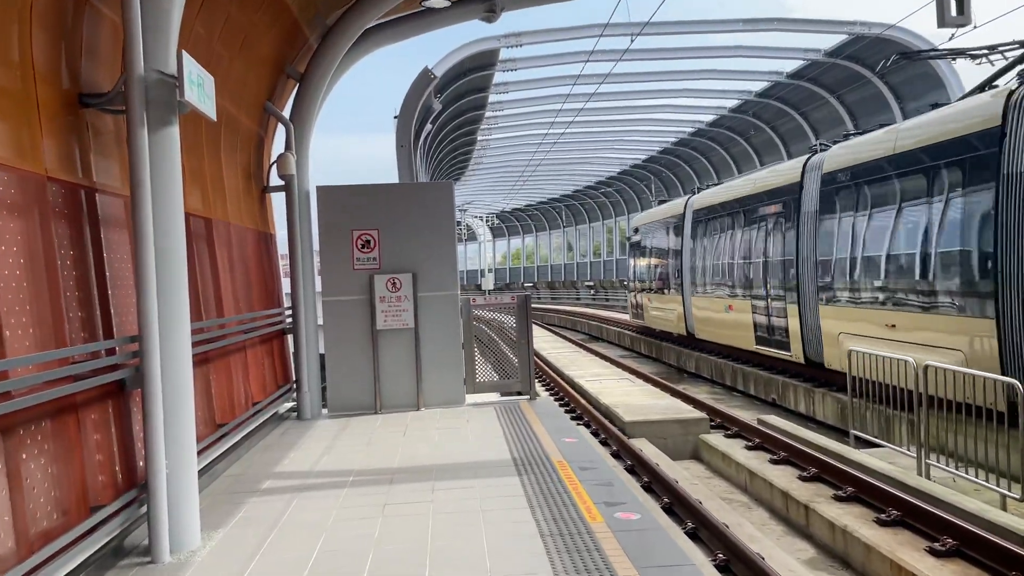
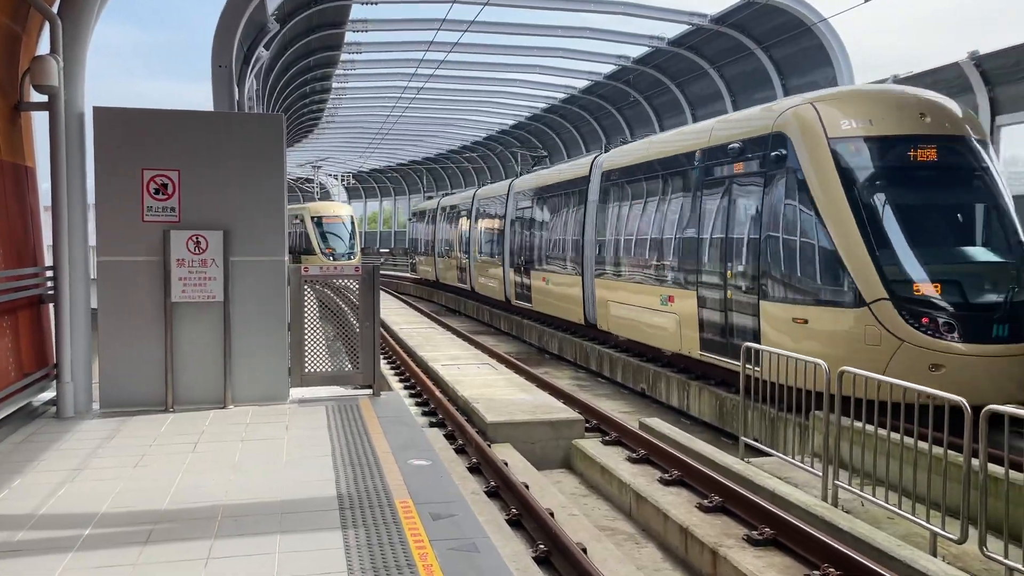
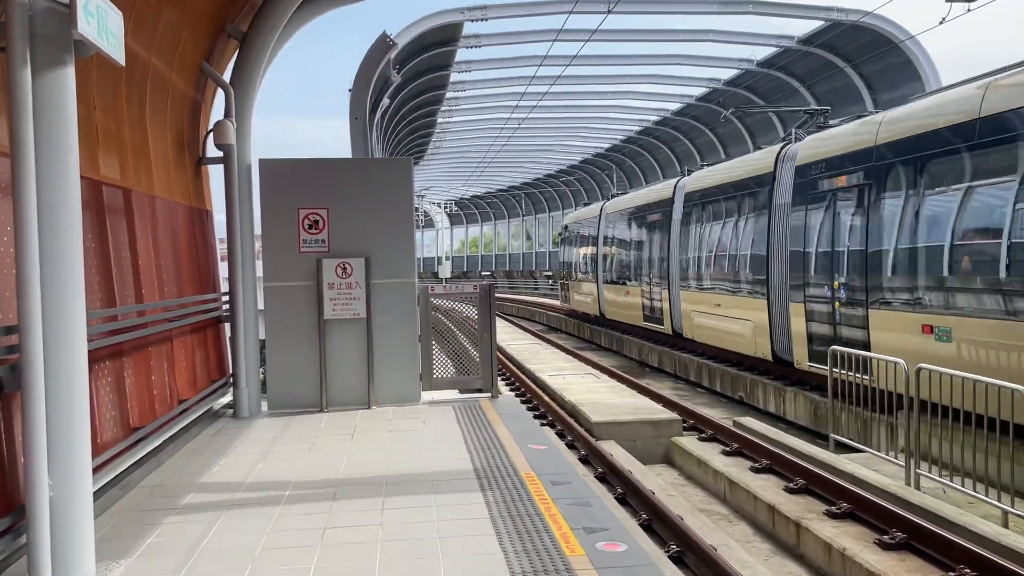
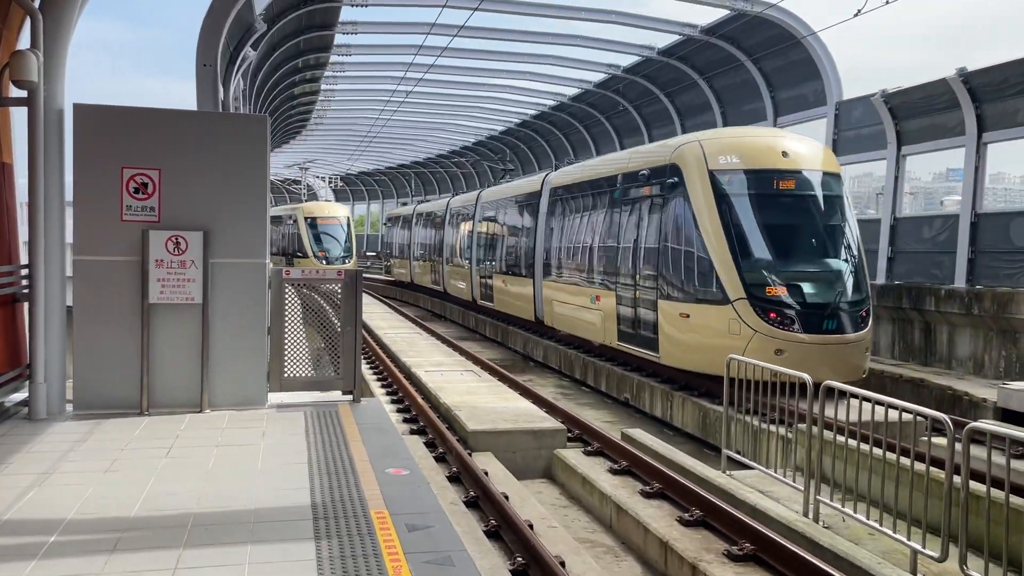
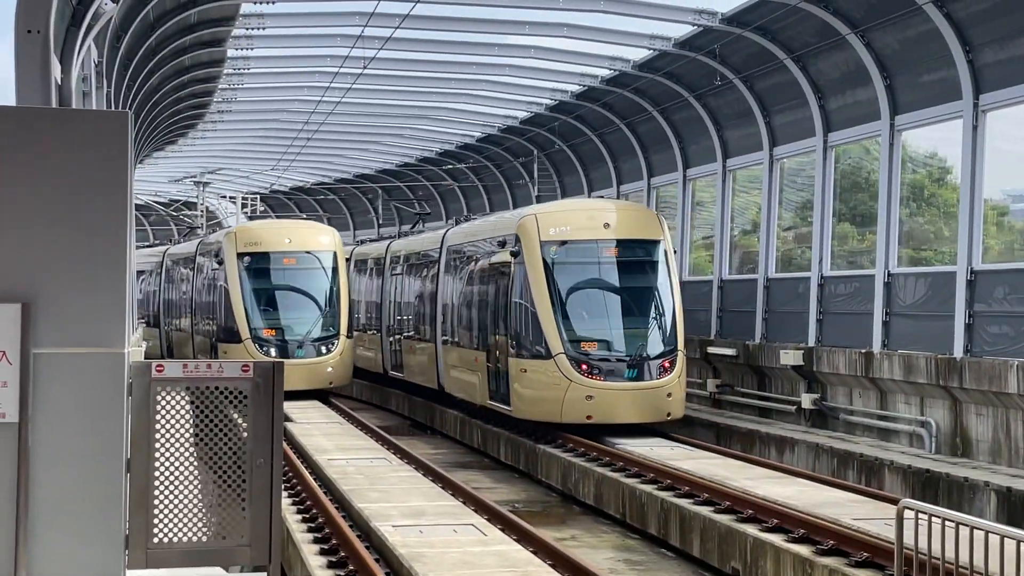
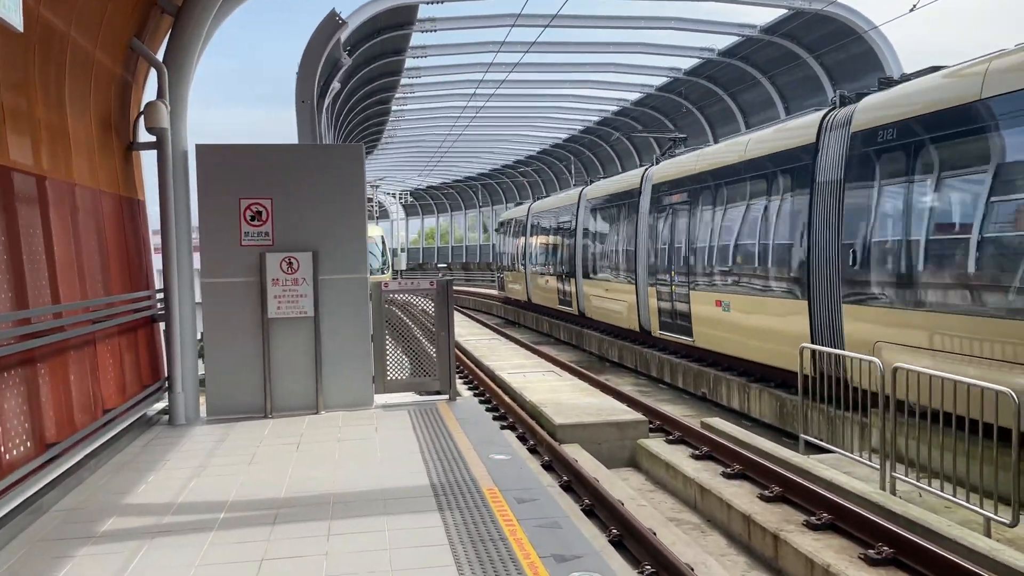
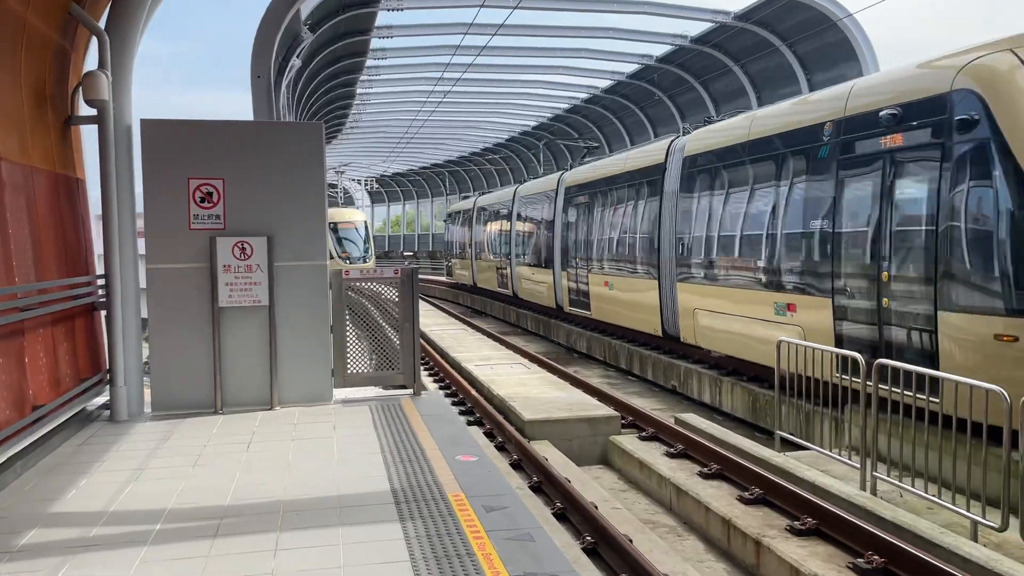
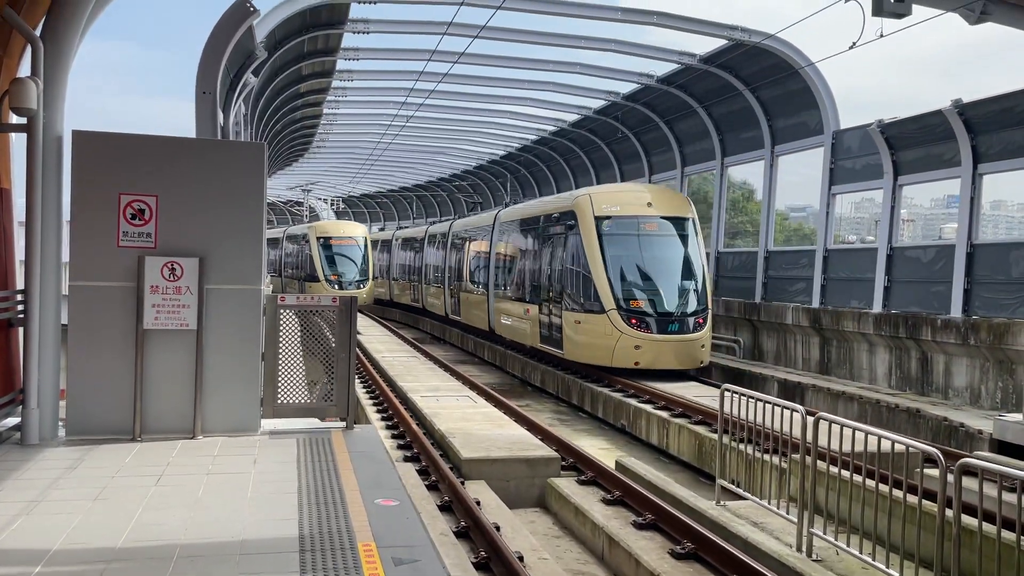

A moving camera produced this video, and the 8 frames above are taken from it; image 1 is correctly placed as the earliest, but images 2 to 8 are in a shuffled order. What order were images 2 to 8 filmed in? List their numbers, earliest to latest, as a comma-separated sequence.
3, 6, 7, 2, 4, 8, 5
